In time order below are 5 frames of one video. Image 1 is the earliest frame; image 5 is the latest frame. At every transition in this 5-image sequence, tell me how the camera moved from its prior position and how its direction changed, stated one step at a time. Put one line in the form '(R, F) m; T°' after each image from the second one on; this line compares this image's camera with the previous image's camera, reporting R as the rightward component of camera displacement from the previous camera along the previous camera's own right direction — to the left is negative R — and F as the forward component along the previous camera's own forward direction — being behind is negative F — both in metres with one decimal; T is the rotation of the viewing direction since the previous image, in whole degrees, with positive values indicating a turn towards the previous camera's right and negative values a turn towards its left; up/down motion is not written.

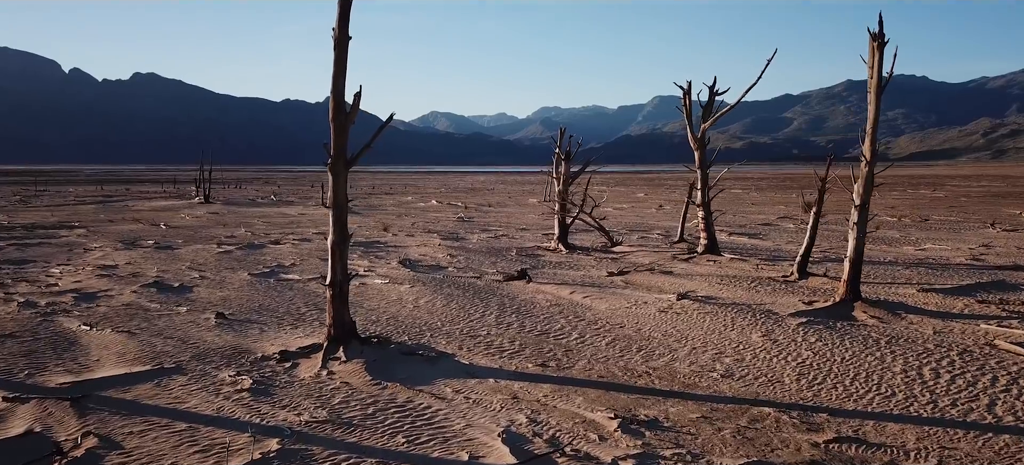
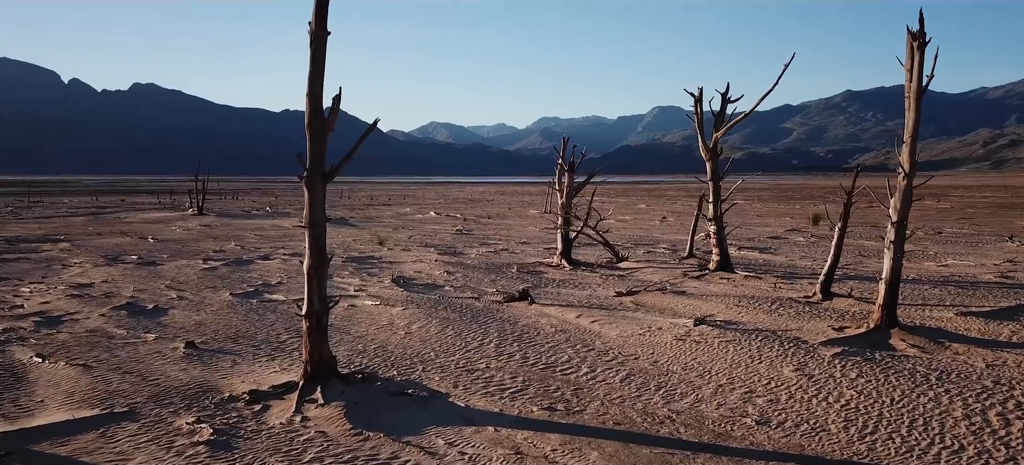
(0.0, +0.8) m; 0°
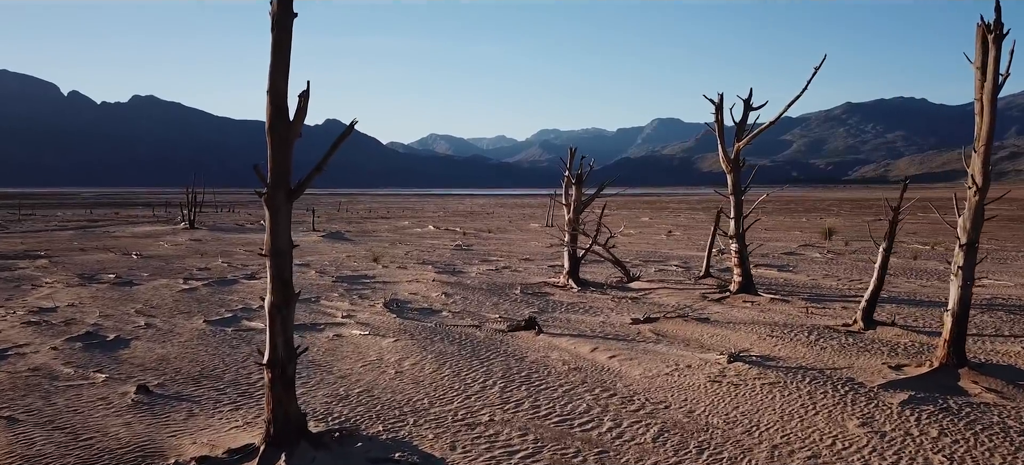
(-0.1, +1.0) m; 0°
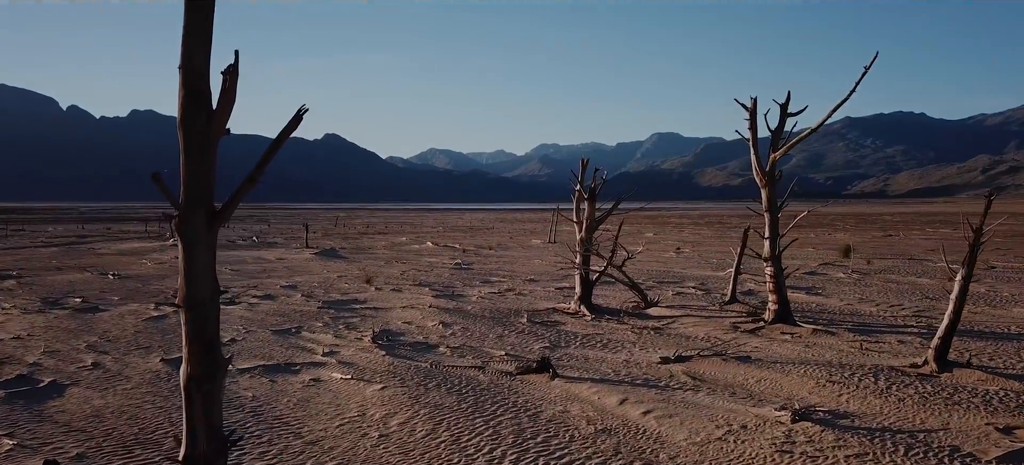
(-0.1, +1.3) m; 0°
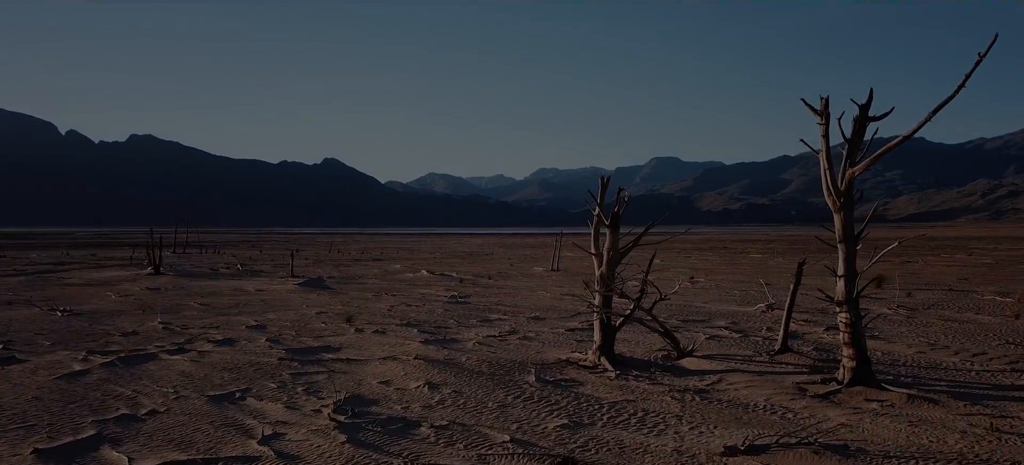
(-0.1, +2.2) m; 0°
